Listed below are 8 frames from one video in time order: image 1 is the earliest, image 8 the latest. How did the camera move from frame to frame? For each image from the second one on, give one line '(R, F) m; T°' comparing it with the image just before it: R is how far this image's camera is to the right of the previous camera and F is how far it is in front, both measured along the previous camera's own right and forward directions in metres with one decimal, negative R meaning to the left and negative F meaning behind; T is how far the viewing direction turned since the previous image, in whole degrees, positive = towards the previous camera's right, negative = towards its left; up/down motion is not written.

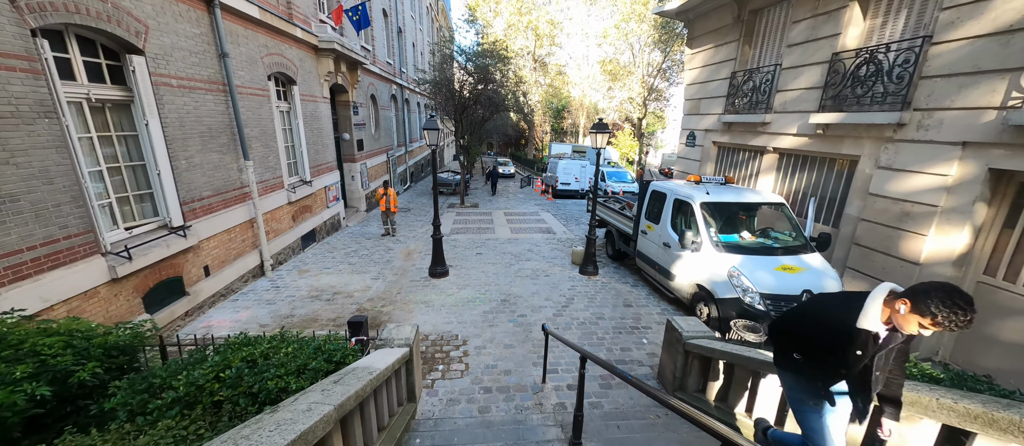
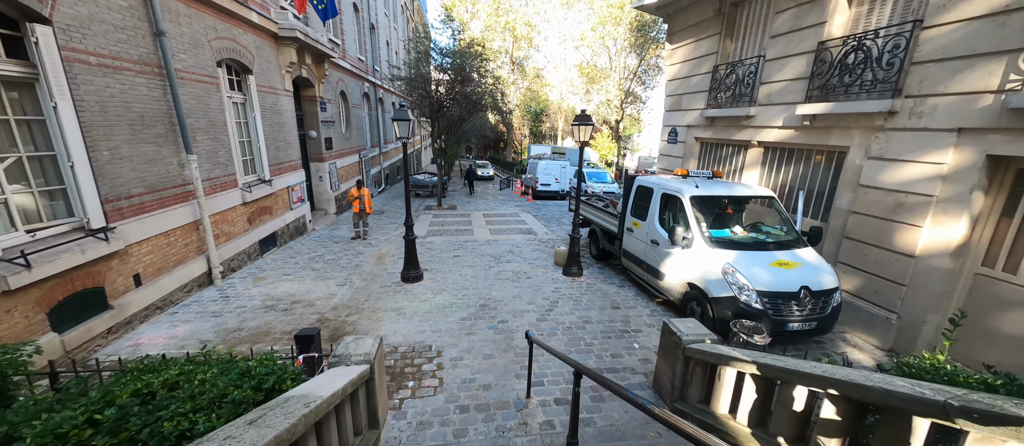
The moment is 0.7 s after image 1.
(0.0, +0.5) m; +3°
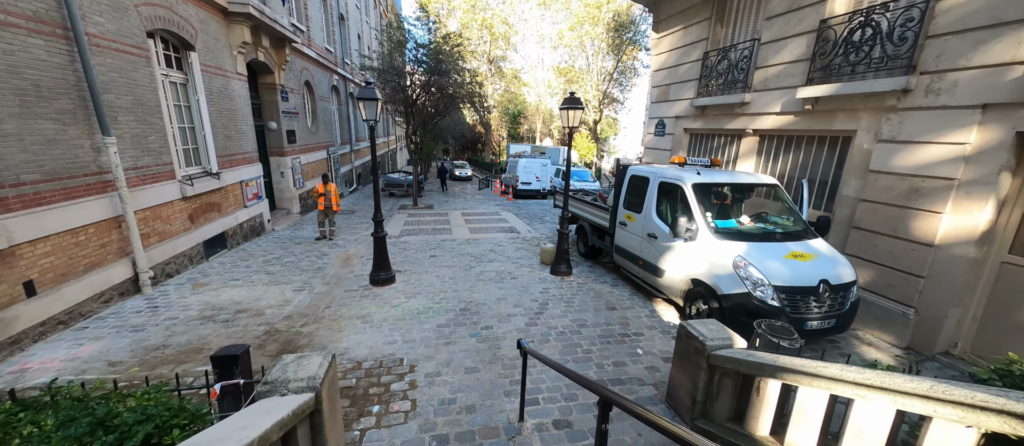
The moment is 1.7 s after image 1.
(-0.1, +0.7) m; +3°
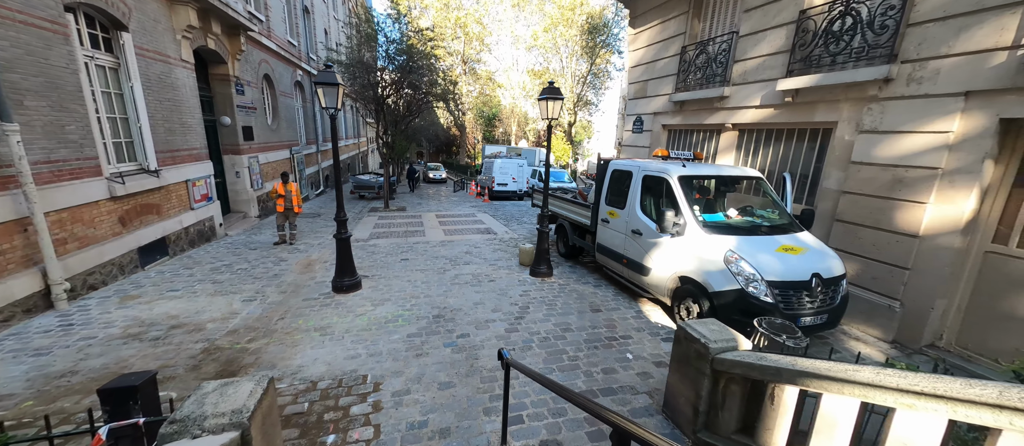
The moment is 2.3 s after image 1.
(0.0, +0.4) m; +4°
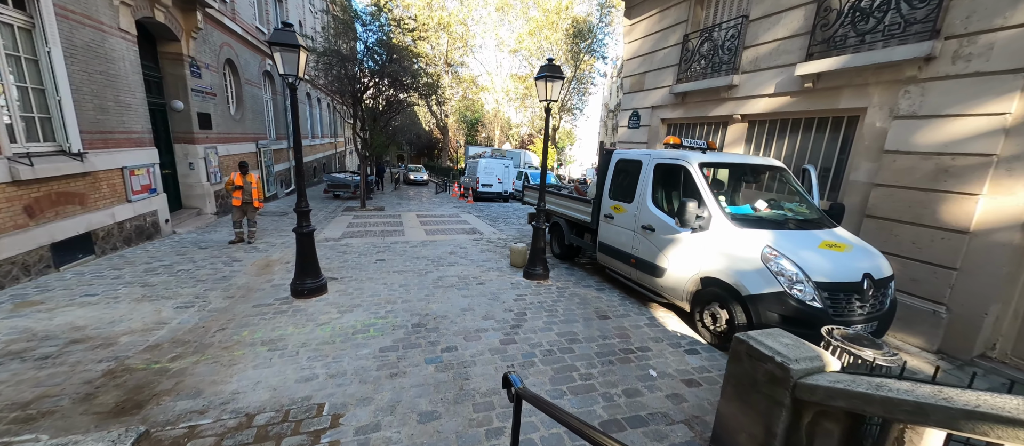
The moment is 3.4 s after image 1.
(-0.2, +0.8) m; +3°
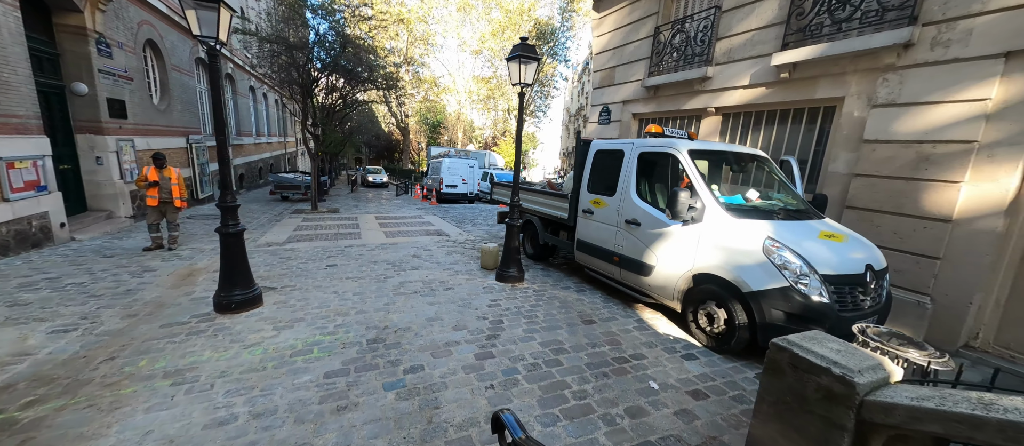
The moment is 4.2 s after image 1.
(-0.1, +0.6) m; +6°
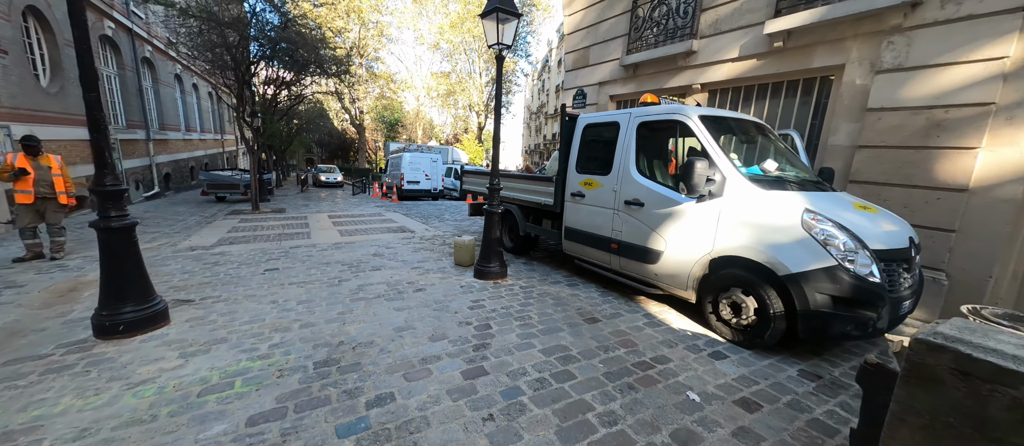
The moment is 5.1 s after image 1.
(-0.2, +0.8) m; +6°
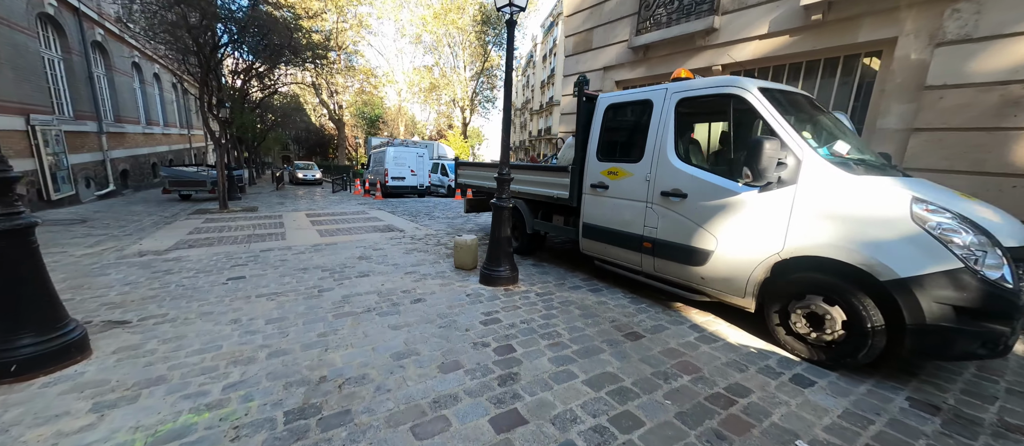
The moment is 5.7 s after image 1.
(-0.3, +0.7) m; +3°
